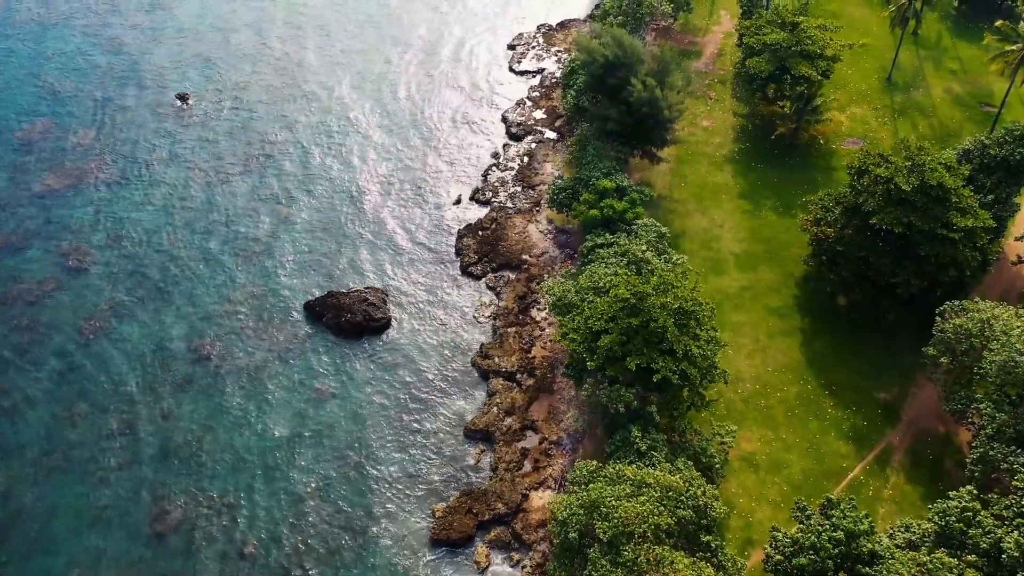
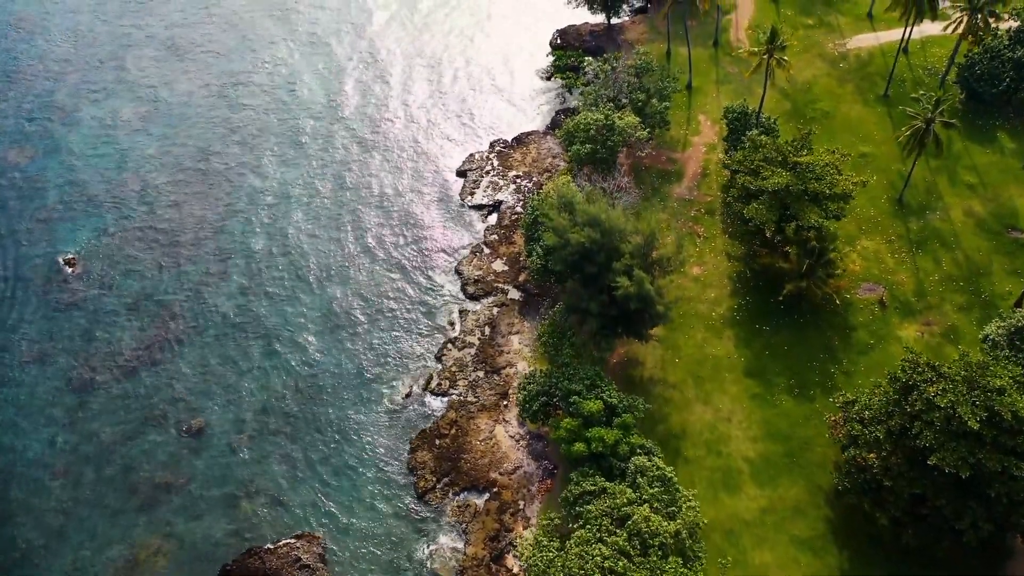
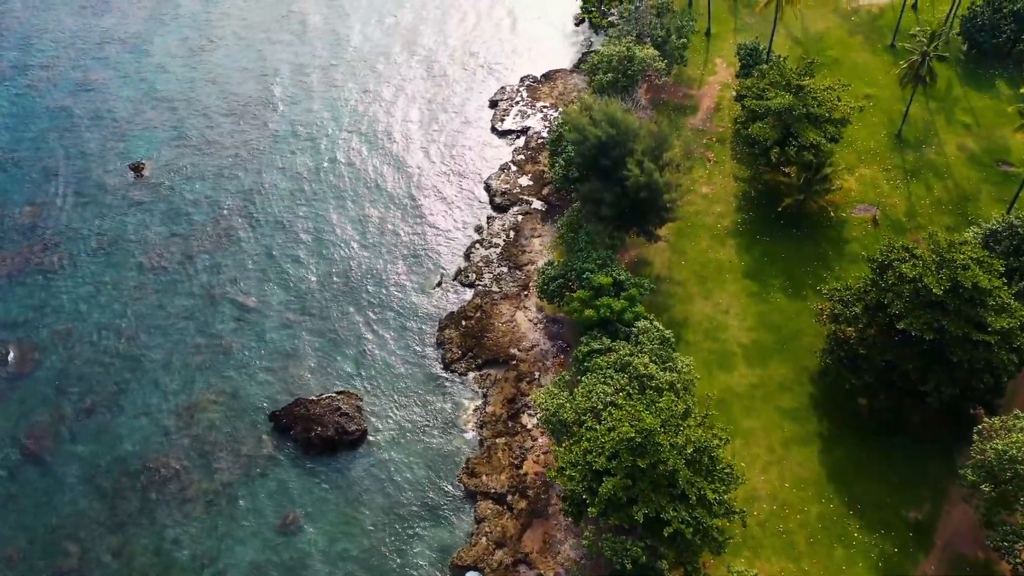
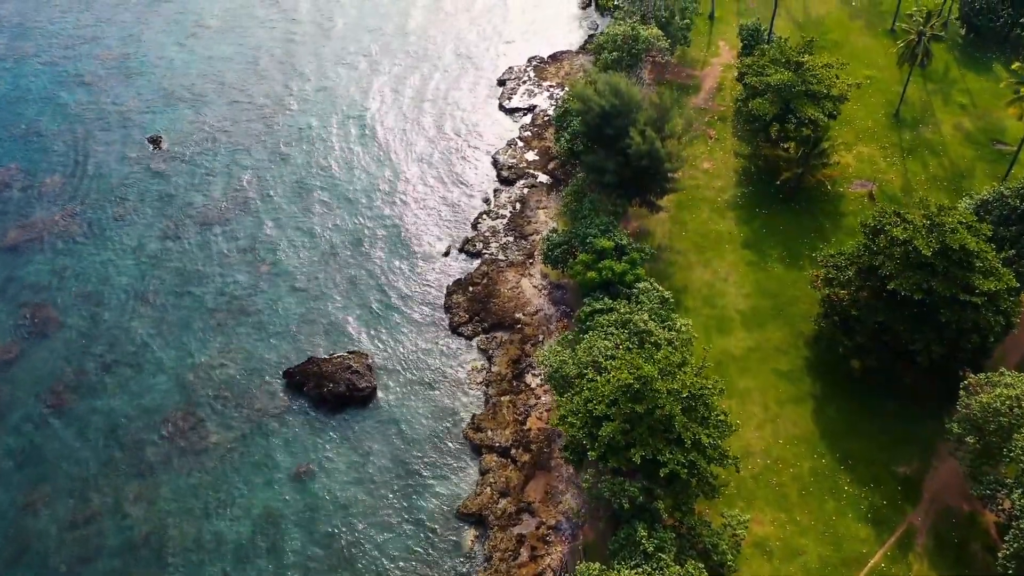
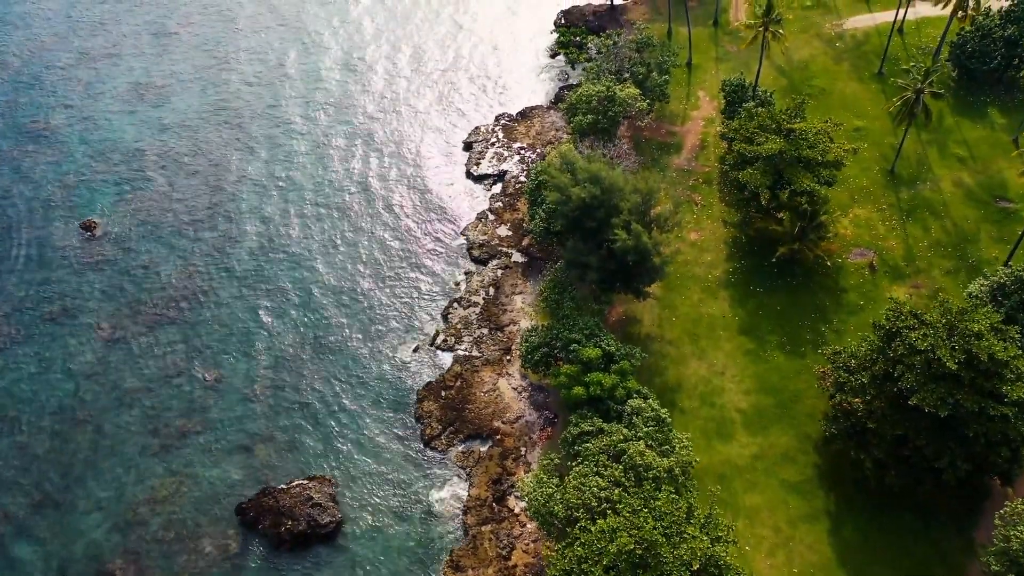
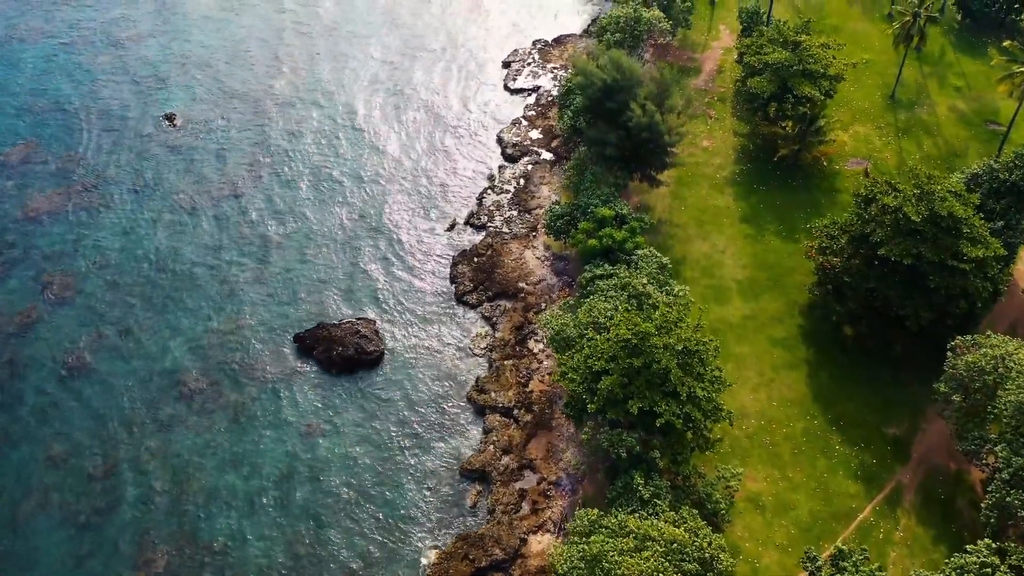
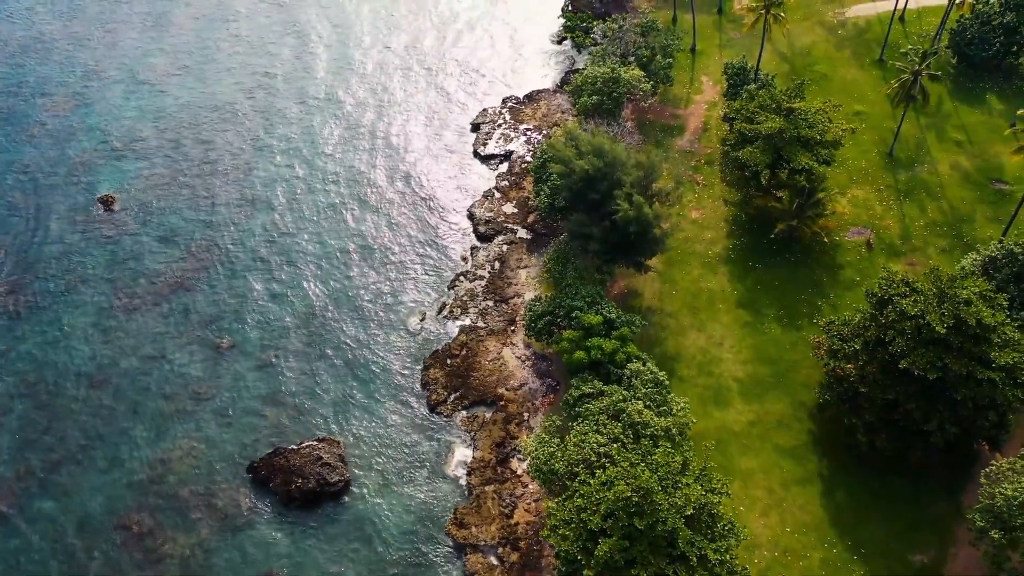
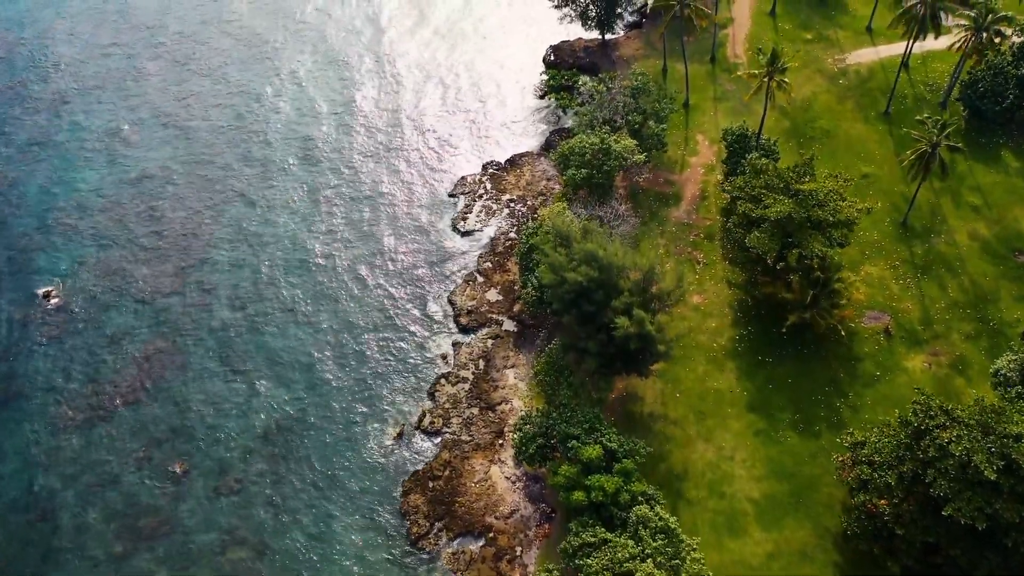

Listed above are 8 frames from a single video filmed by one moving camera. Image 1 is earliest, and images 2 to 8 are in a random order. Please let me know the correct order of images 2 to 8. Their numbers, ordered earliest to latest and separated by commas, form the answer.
6, 4, 3, 7, 5, 2, 8
